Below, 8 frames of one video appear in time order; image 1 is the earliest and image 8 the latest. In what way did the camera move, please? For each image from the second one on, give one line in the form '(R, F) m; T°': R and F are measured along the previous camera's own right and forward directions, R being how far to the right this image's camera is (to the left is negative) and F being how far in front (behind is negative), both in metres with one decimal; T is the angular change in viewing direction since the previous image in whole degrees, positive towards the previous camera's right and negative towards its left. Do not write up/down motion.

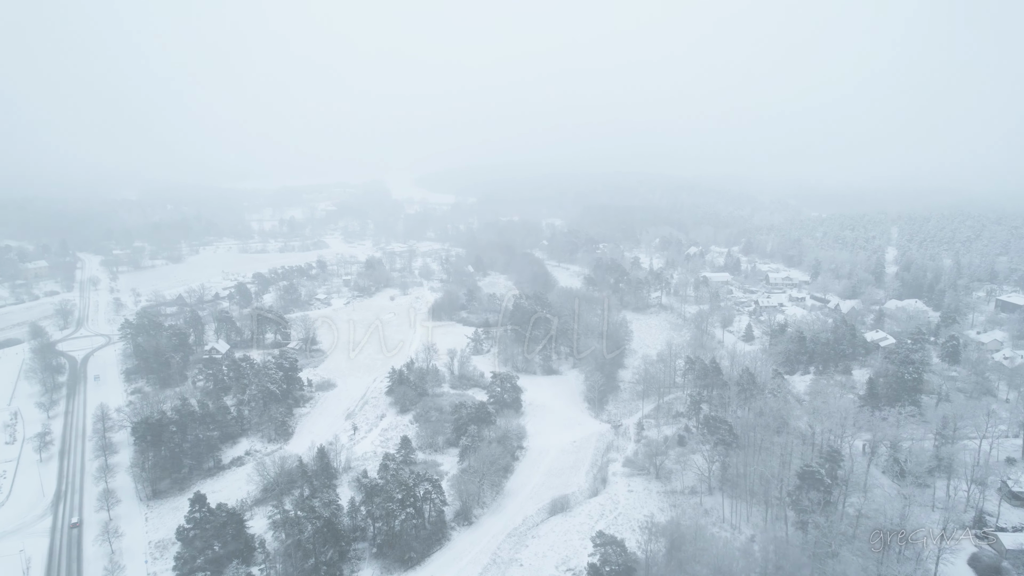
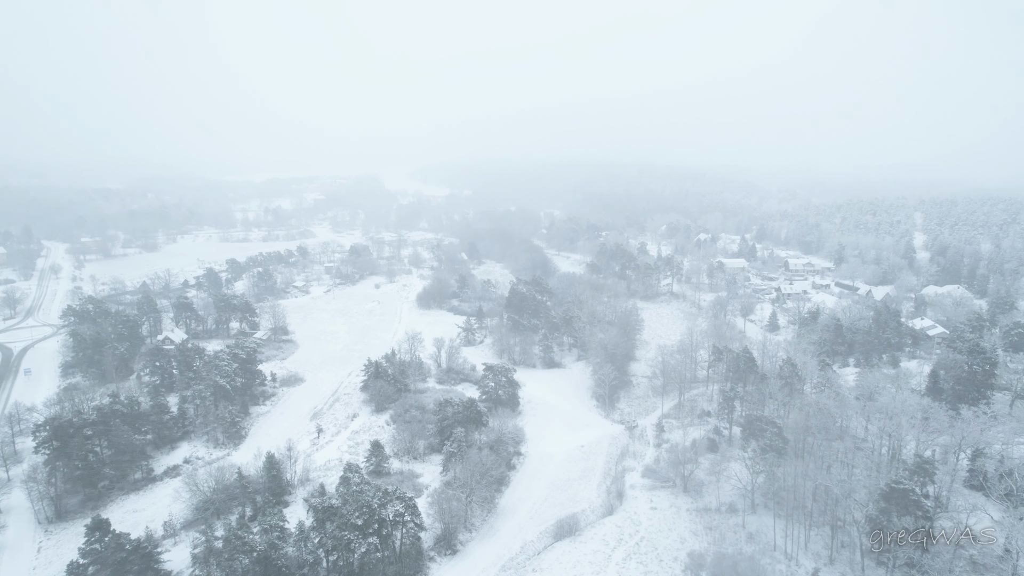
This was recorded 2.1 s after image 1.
(+0.1, +5.7) m; 0°
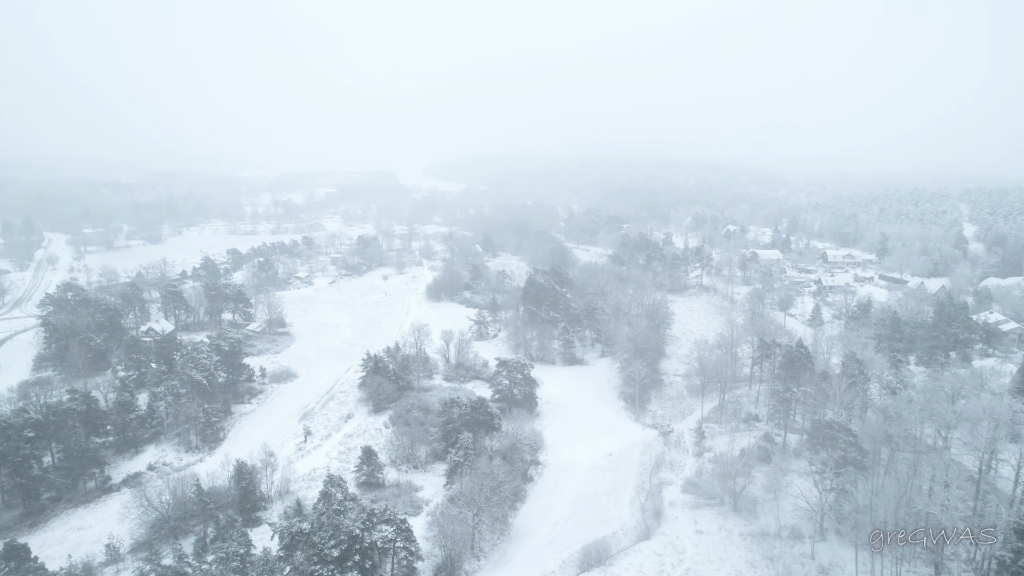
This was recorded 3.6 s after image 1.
(0.0, +4.0) m; -1°
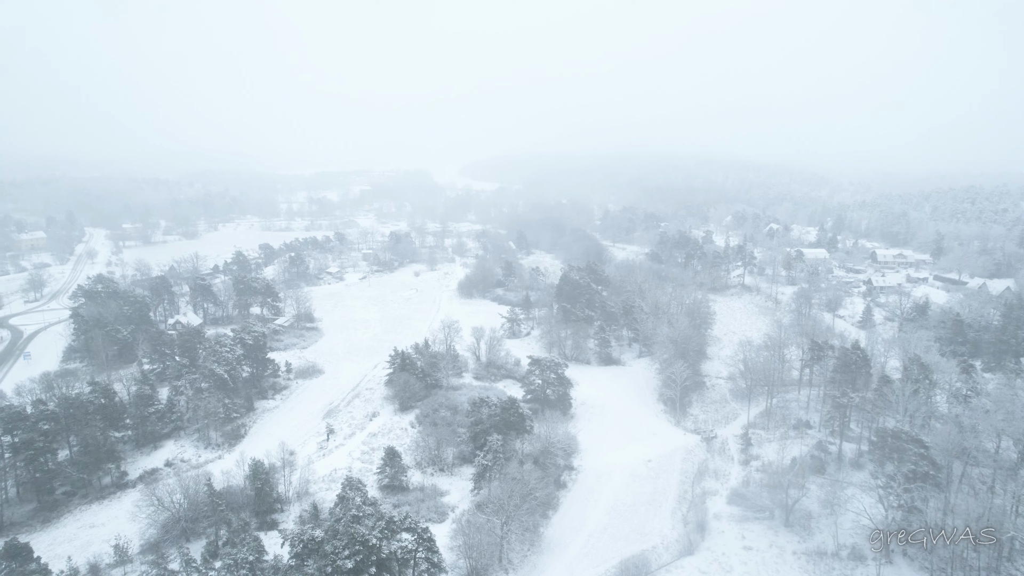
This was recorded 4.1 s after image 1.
(0.0, +1.4) m; -3°
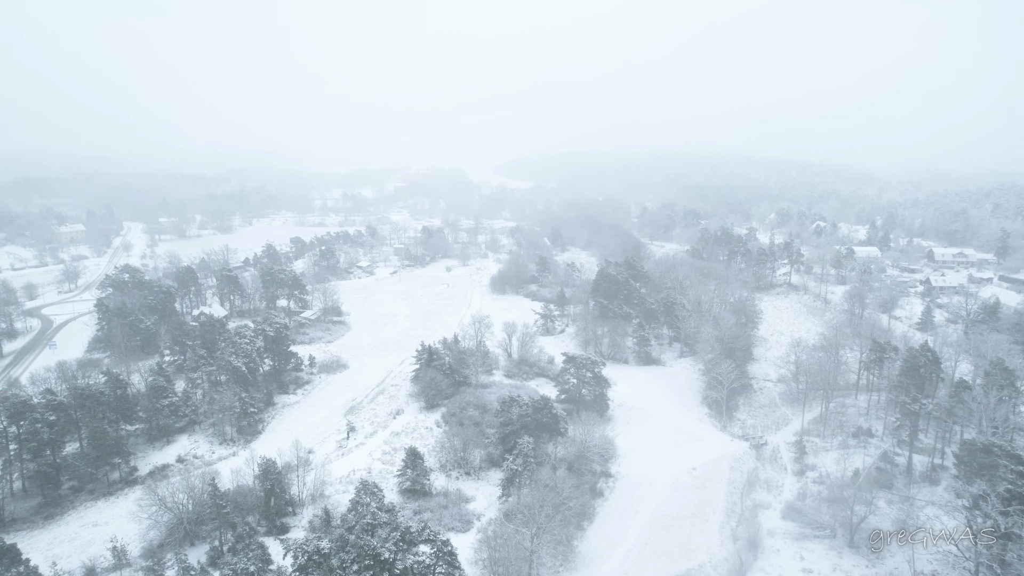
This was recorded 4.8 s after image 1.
(0.0, +1.7) m; -3°
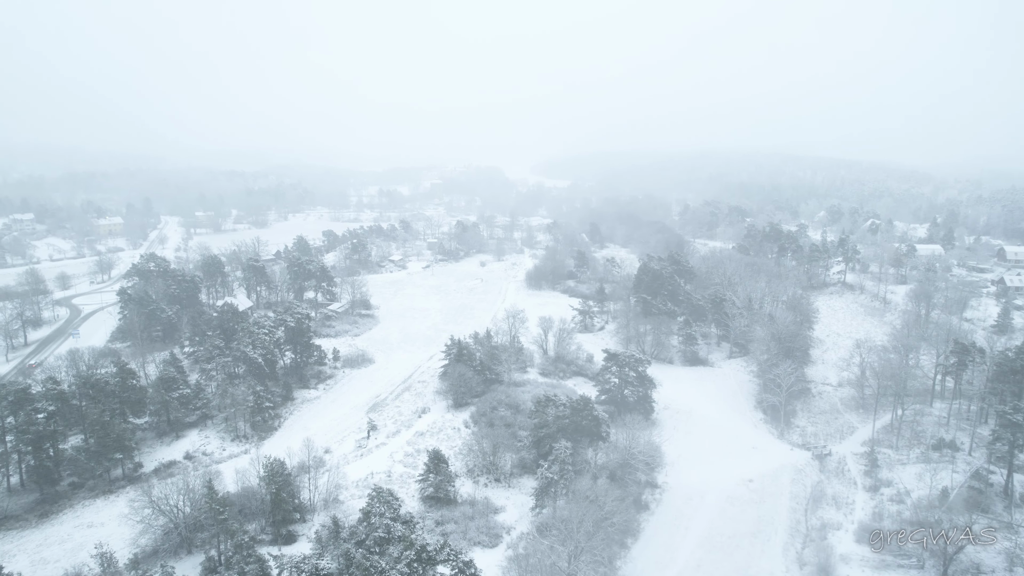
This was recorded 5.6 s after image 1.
(0.0, +2.0) m; -3°
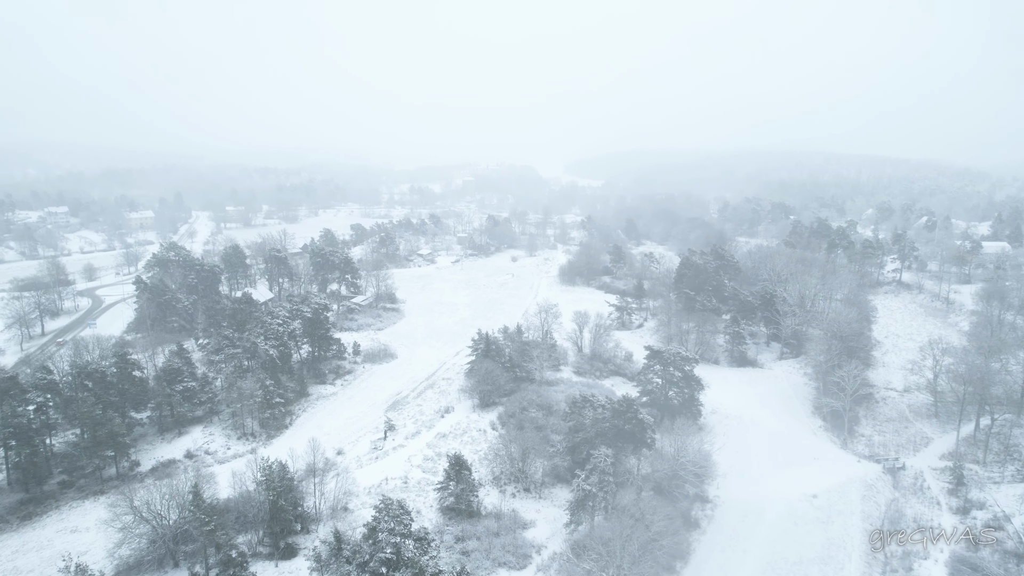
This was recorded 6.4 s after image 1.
(0.0, +2.0) m; -3°
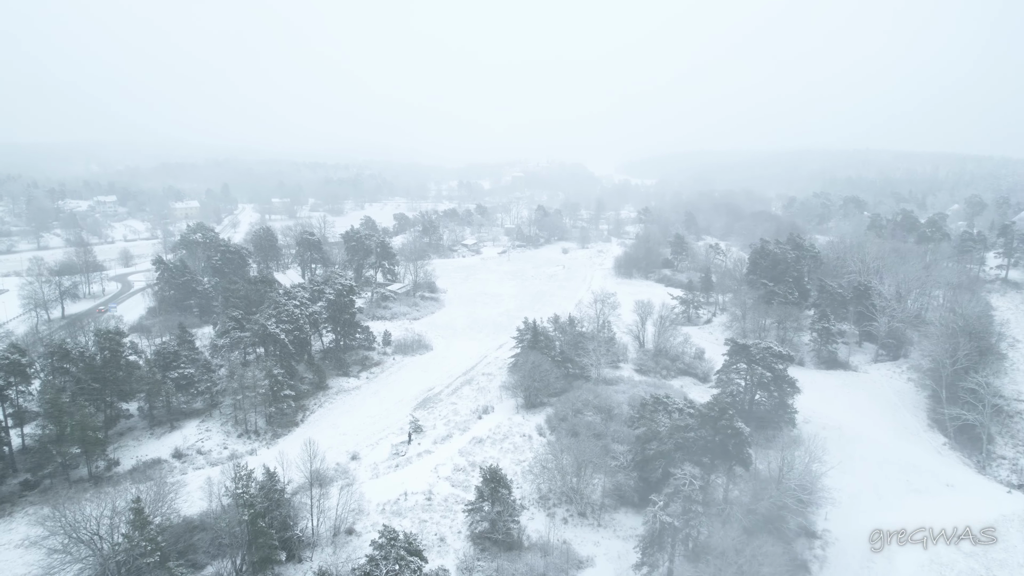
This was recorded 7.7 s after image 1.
(-0.1, +3.4) m; -4°
